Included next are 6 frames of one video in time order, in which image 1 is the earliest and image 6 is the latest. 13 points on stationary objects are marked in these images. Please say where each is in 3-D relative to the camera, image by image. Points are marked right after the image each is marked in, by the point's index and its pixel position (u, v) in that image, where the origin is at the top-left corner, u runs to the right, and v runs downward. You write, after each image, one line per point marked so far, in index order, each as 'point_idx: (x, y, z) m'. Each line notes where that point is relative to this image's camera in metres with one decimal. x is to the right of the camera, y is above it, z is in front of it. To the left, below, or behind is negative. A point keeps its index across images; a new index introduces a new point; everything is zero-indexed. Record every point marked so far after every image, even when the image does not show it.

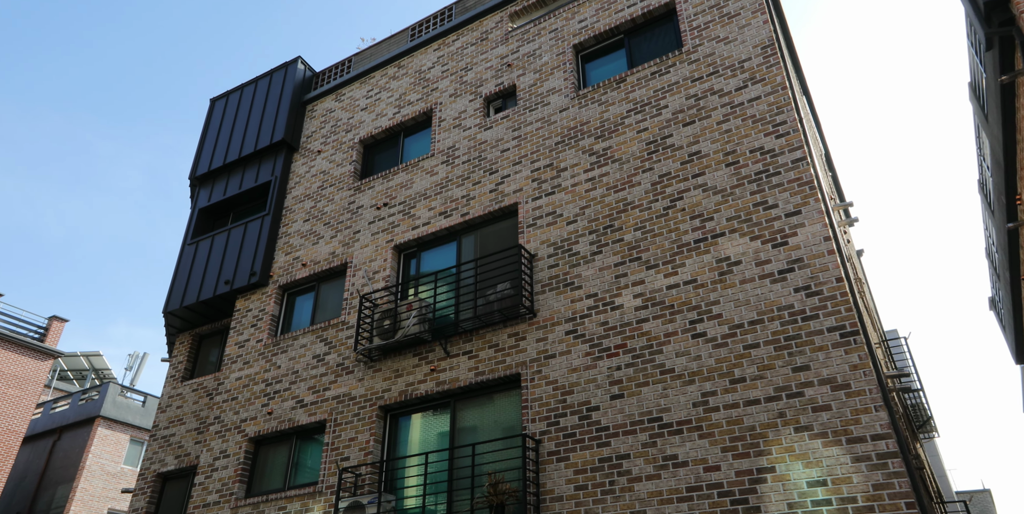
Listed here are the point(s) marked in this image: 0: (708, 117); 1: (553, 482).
0: (+2.7, +1.9, +10.8) m
1: (+0.5, -2.7, +9.3) m
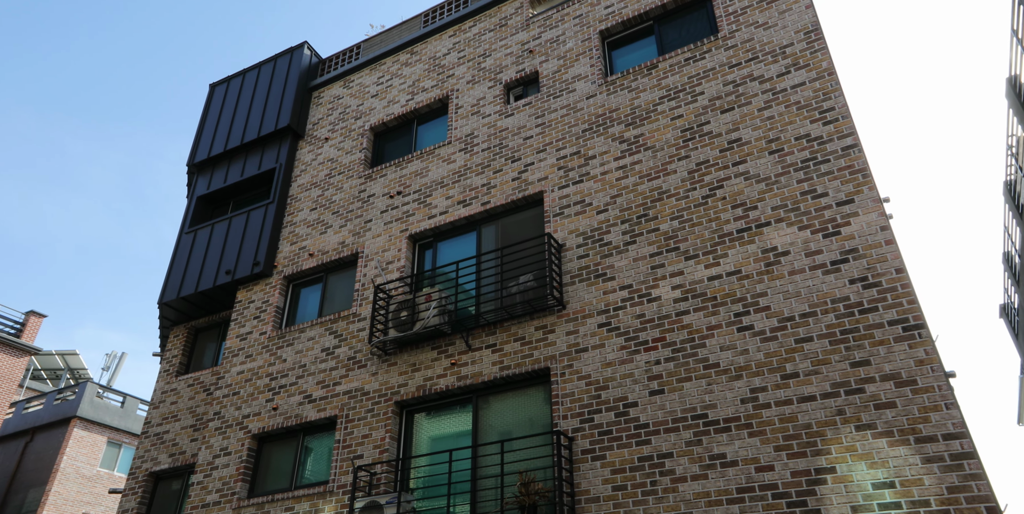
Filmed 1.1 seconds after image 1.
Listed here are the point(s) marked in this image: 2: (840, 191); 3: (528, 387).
0: (+3.1, +2.0, +10.3) m
1: (+0.8, -2.5, +8.8) m
2: (+3.8, +0.8, +9.0) m
3: (+0.2, -1.7, +10.1) m
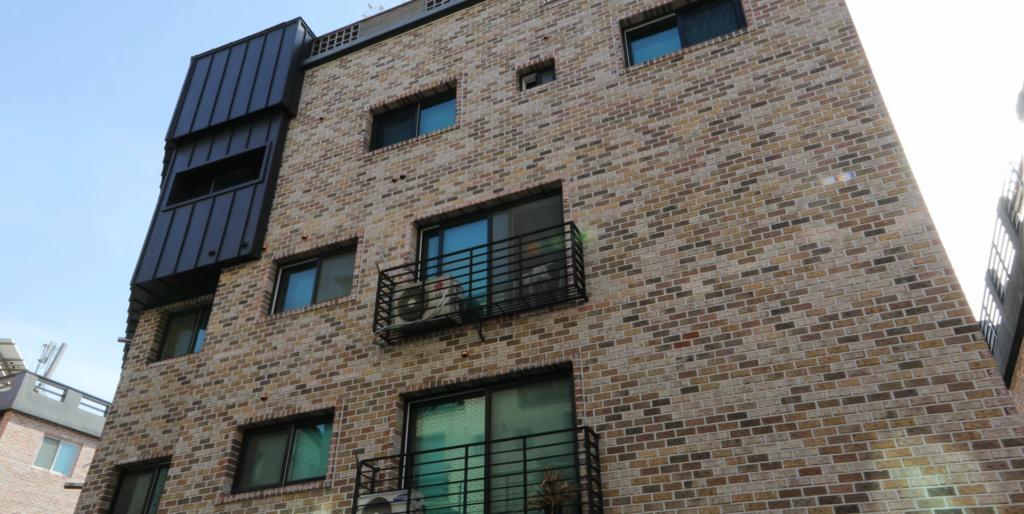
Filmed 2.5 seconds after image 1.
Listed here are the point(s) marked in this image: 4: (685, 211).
0: (+3.4, +2.0, +10.1) m
1: (+1.1, -2.4, +8.3) m
2: (+4.1, +0.8, +8.8) m
3: (+0.4, -1.5, +9.6) m
4: (+2.2, +0.6, +9.8) m
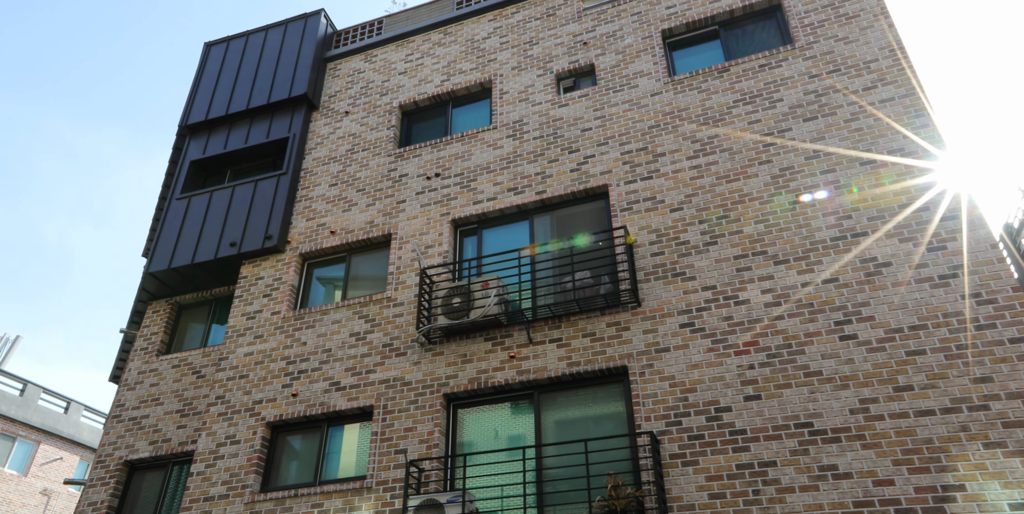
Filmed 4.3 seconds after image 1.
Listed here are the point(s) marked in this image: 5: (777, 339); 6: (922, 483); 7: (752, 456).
0: (+4.2, +1.9, +10.2) m
1: (+1.8, -2.4, +8.2) m
2: (+4.9, +0.6, +8.9) m
3: (+1.0, -1.6, +9.5) m
4: (+2.9, +0.5, +9.9) m
5: (+3.0, -0.9, +8.8) m
6: (+3.9, -2.1, +7.4) m
7: (+2.5, -2.1, +8.1) m
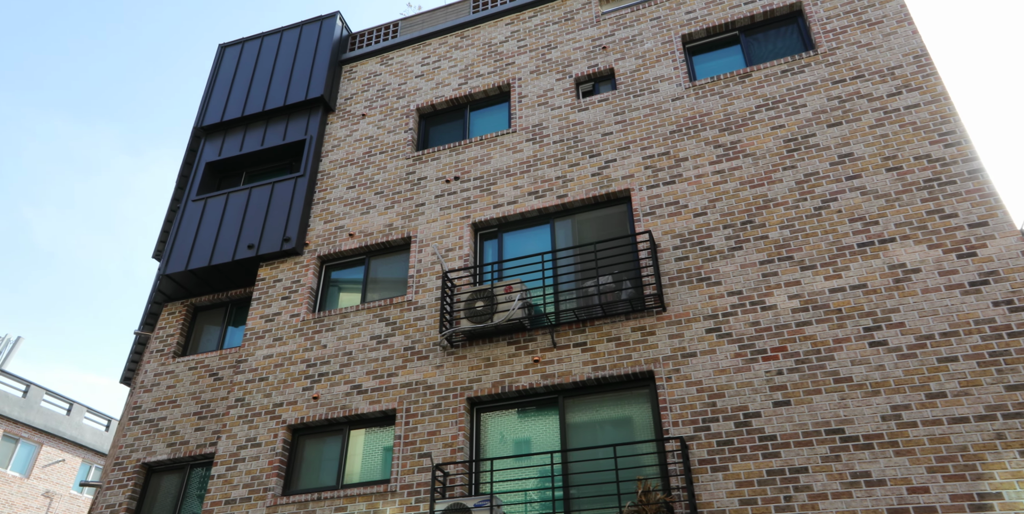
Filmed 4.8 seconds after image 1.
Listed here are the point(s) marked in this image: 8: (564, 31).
0: (+4.5, +1.8, +10.2) m
1: (+2.1, -2.5, +8.2) m
2: (+5.2, +0.5, +8.9) m
3: (+1.3, -1.6, +9.5) m
4: (+3.2, +0.4, +9.9) m
5: (+3.3, -1.0, +8.8) m
6: (+4.2, -2.2, +7.4) m
7: (+2.8, -2.1, +8.1) m
8: (+0.9, +3.9, +13.4) m
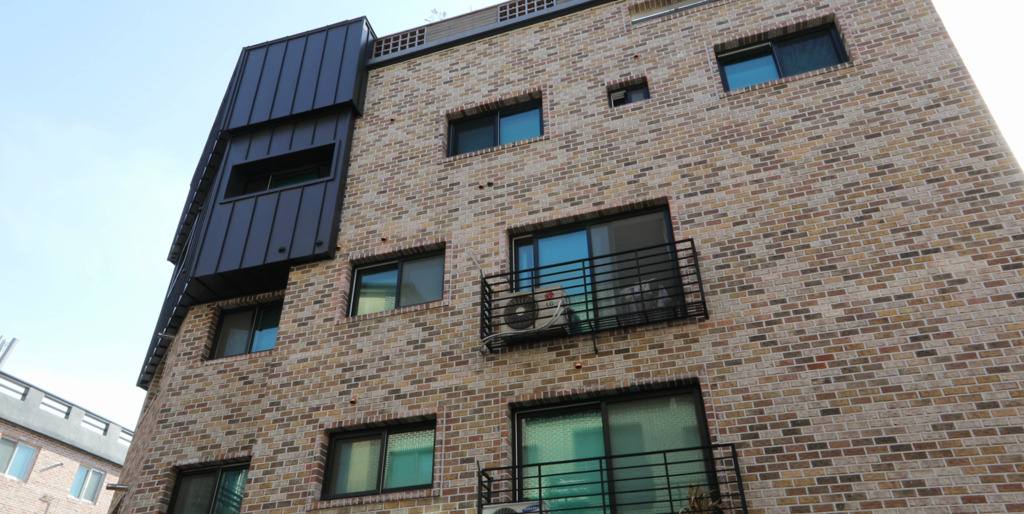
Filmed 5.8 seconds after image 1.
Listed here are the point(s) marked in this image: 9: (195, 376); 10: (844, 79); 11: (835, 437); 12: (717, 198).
0: (+5.1, +1.7, +10.3) m
1: (+2.6, -2.6, +8.2) m
2: (+5.8, +0.4, +9.1) m
3: (+1.9, -1.7, +9.5) m
4: (+3.7, +0.3, +10.0) m
5: (+3.8, -1.1, +8.8) m
6: (+4.8, -2.3, +7.5) m
7: (+3.4, -2.2, +8.2) m
8: (+1.4, +3.8, +13.5) m
9: (-5.0, -1.9, +12.3) m
10: (+4.7, +2.5, +11.2) m
11: (+3.4, -1.9, +8.4) m
12: (+2.8, +0.8, +10.8) m
